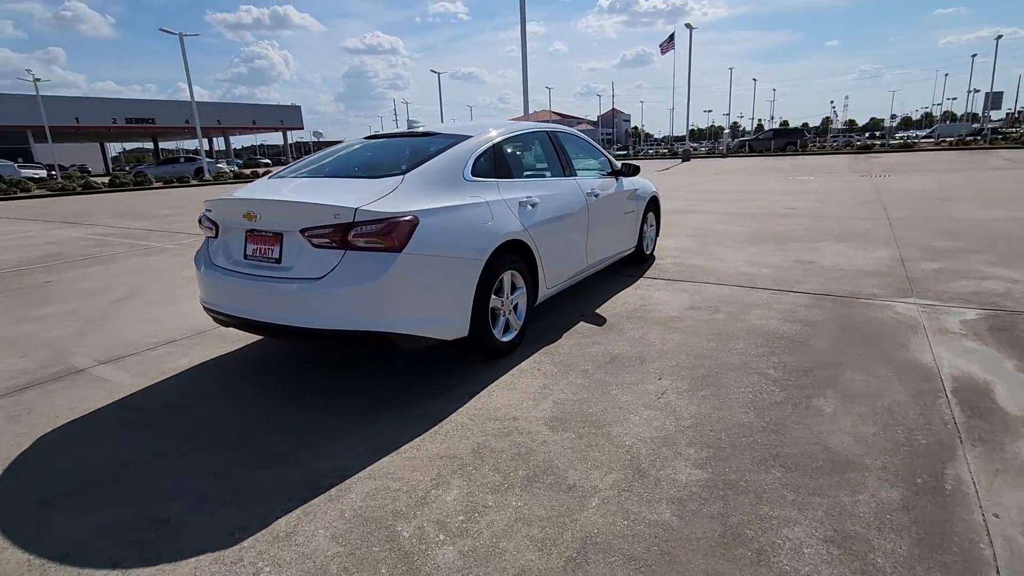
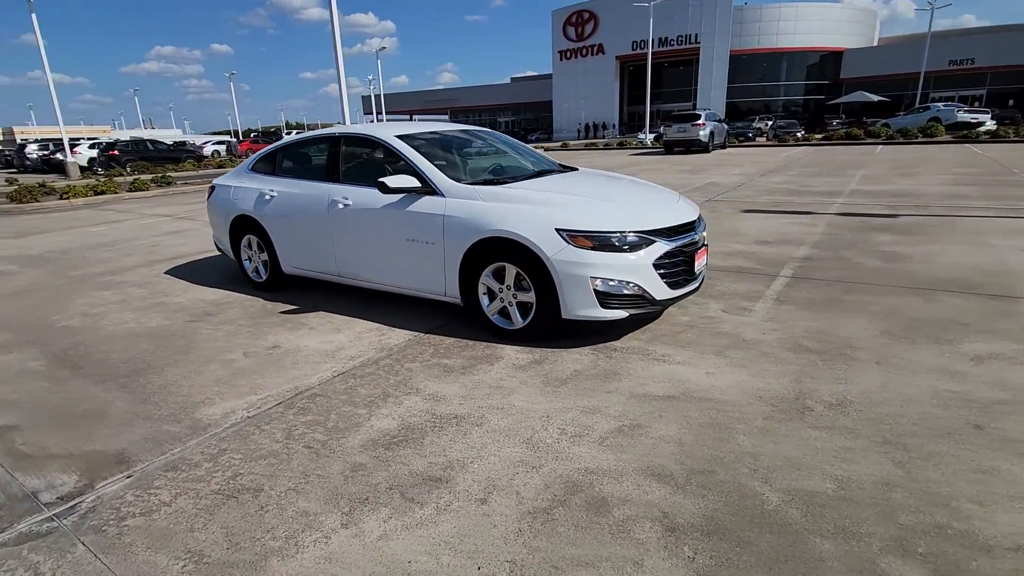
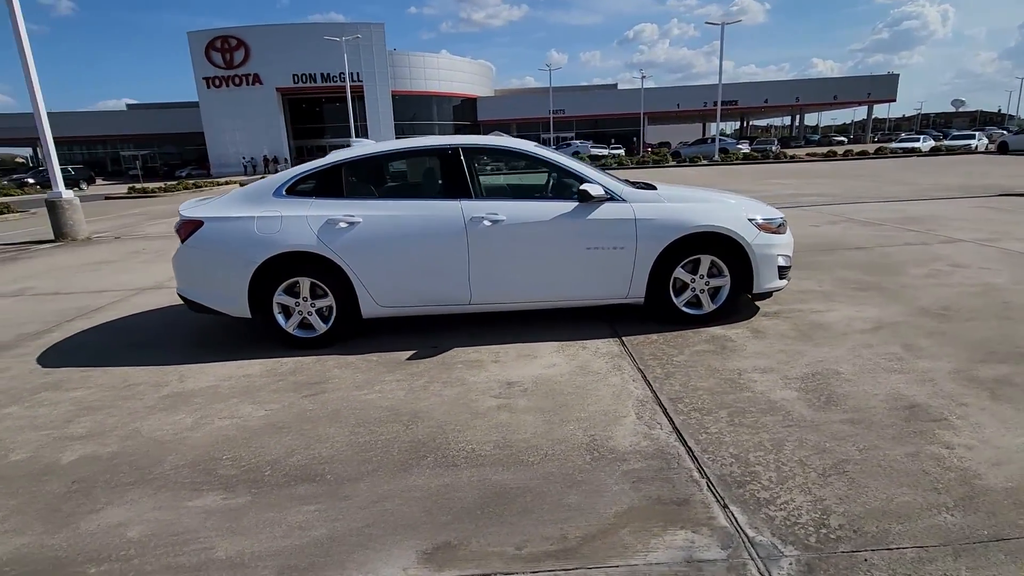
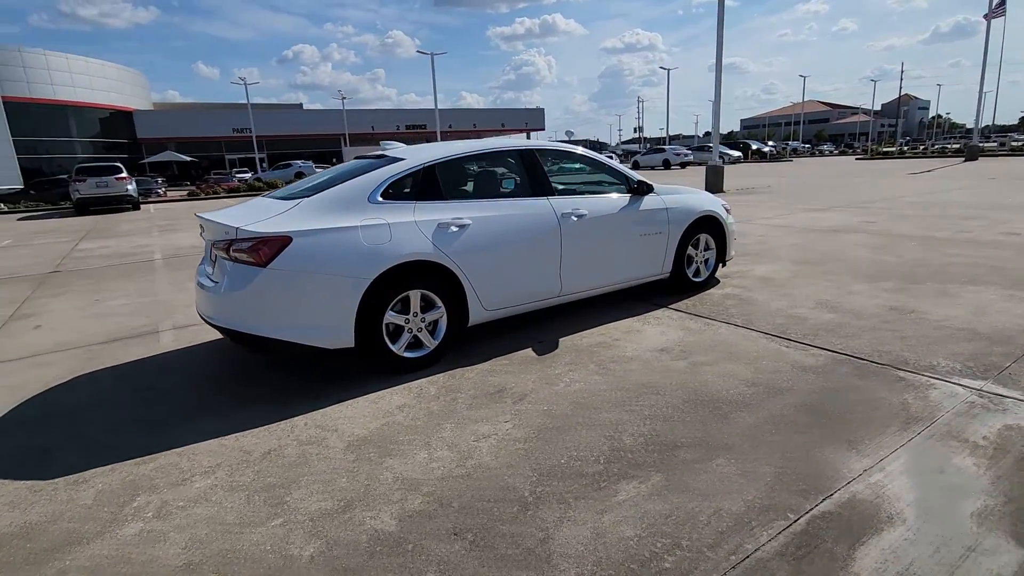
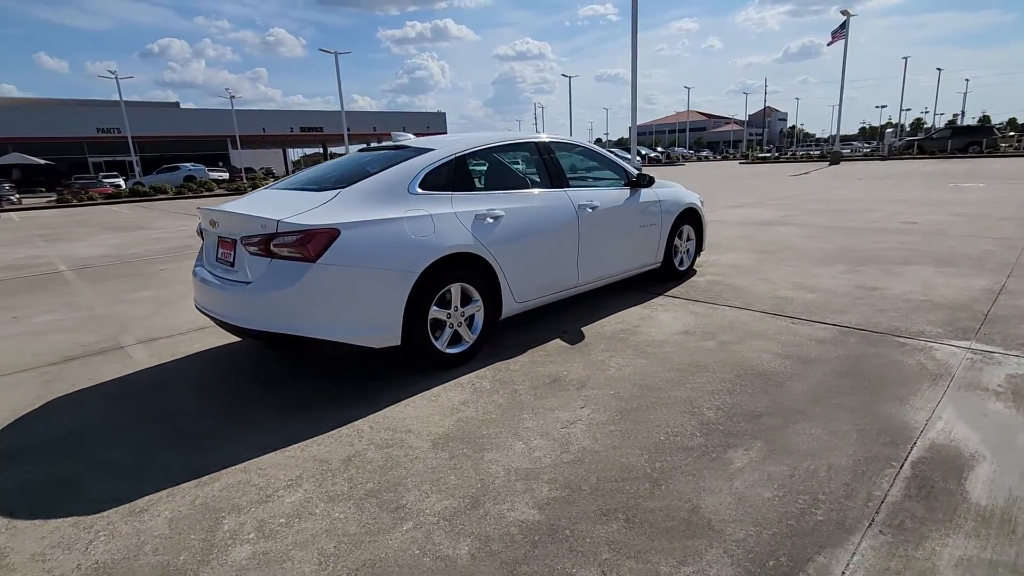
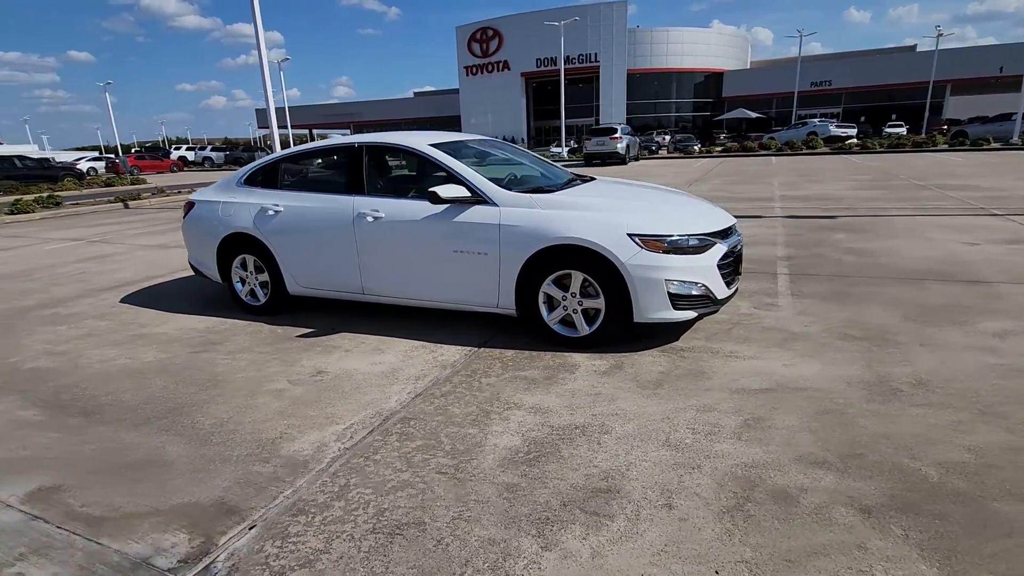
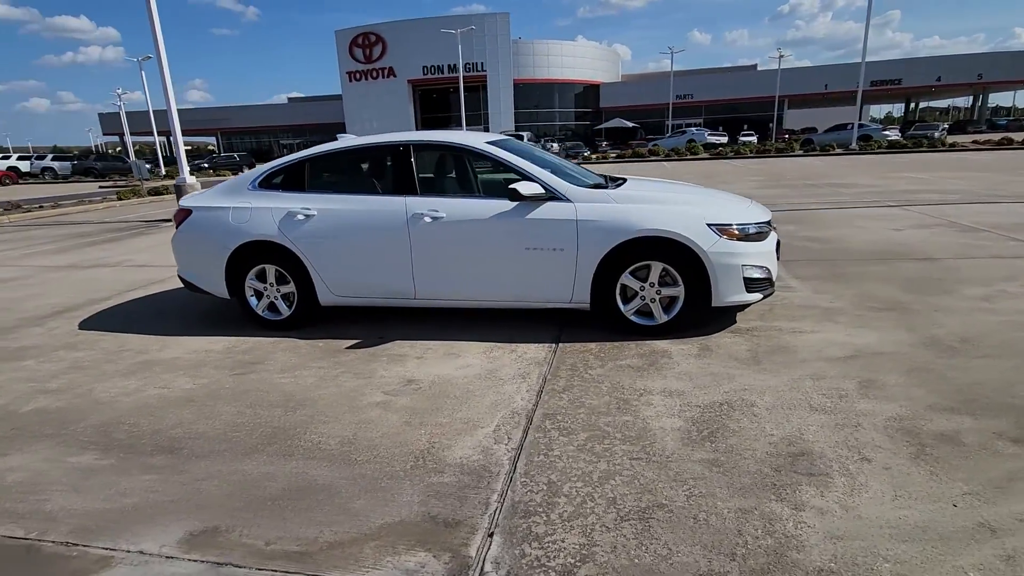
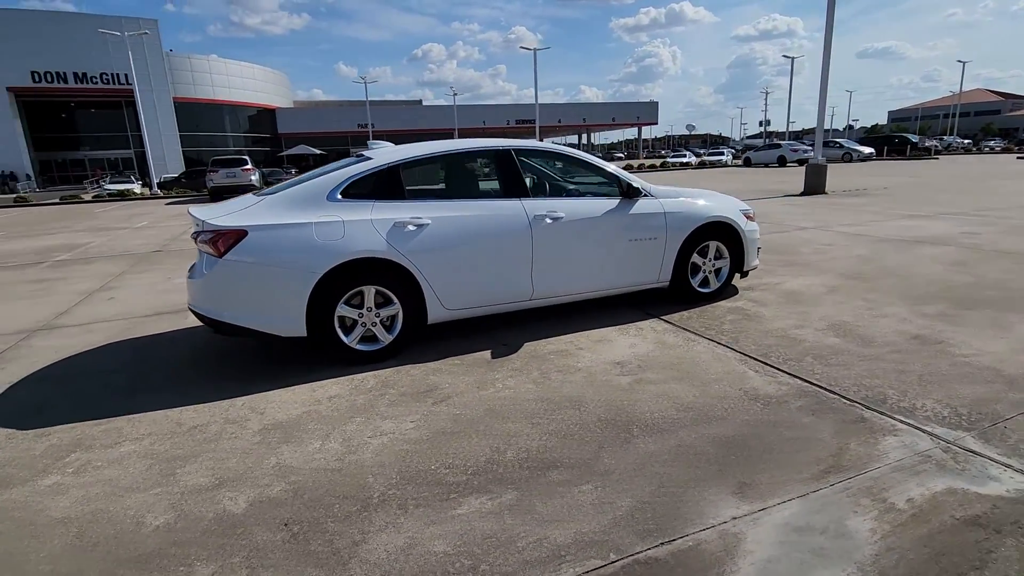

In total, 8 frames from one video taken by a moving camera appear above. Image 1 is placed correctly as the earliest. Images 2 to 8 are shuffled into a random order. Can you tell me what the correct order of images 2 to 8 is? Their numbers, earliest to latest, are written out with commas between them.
5, 4, 8, 3, 7, 6, 2
